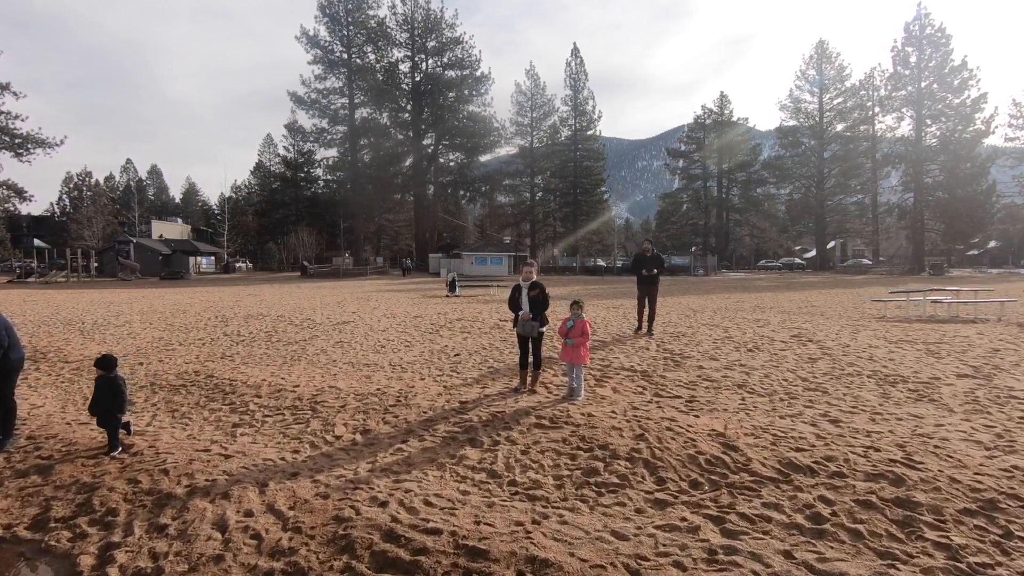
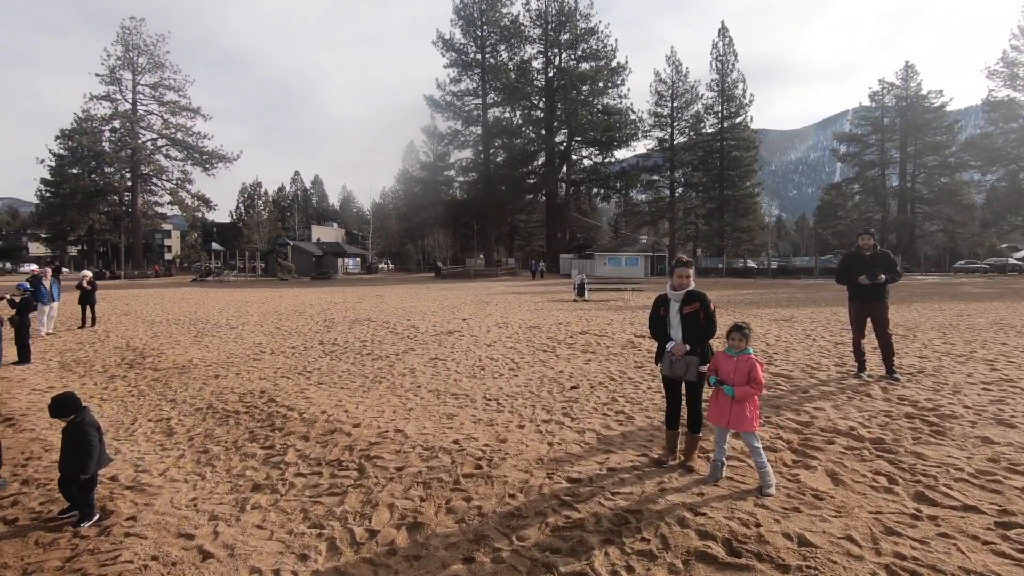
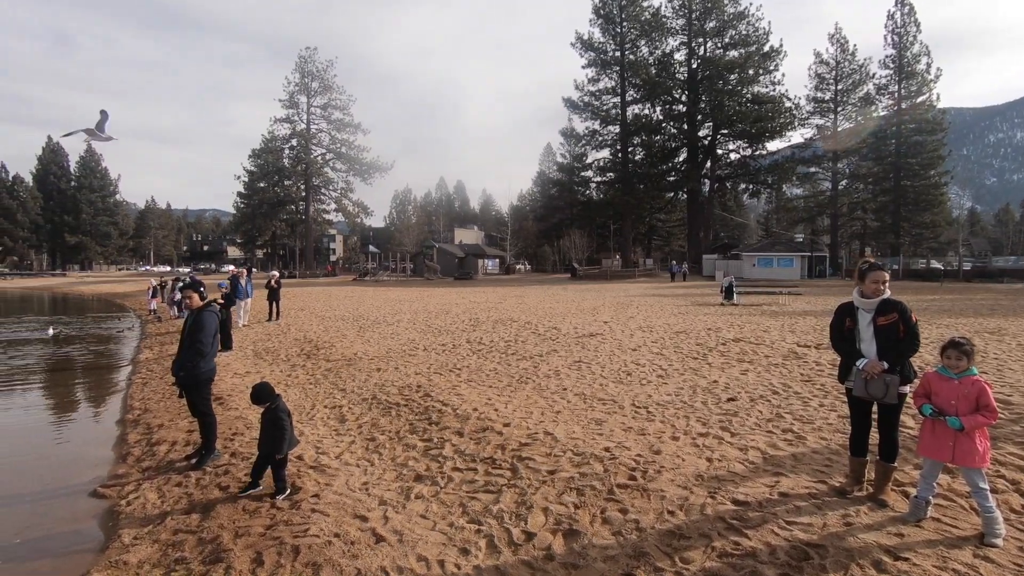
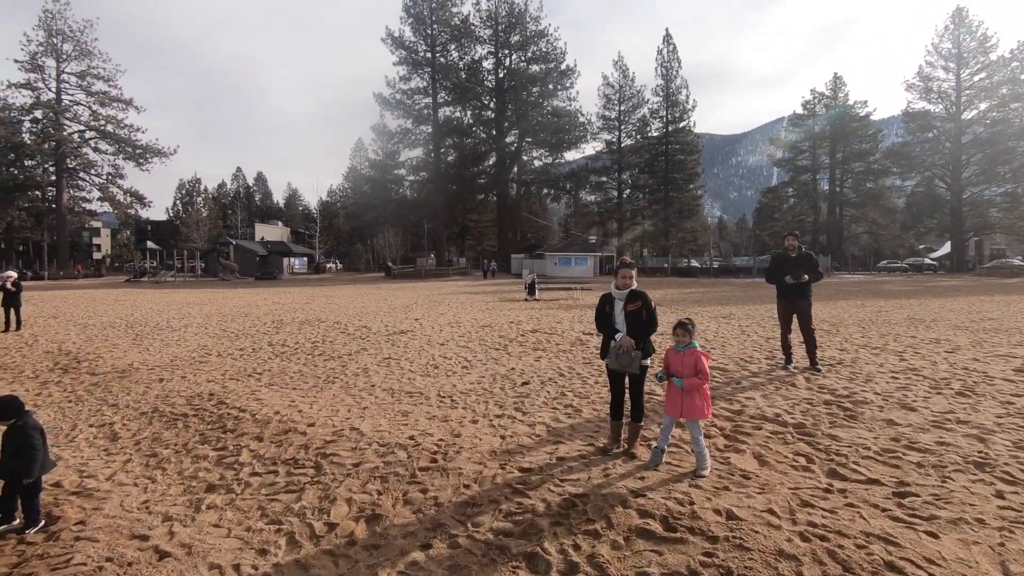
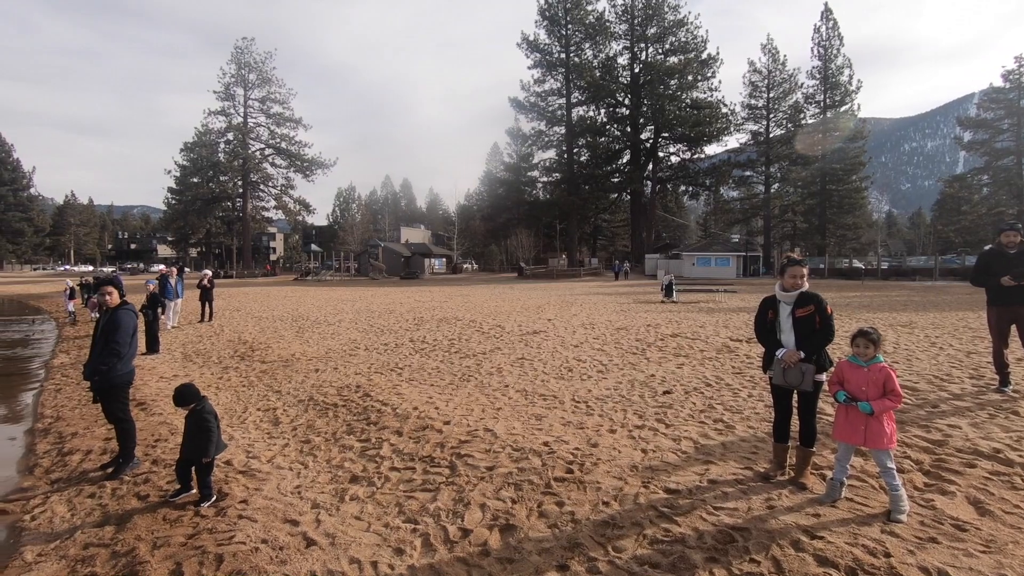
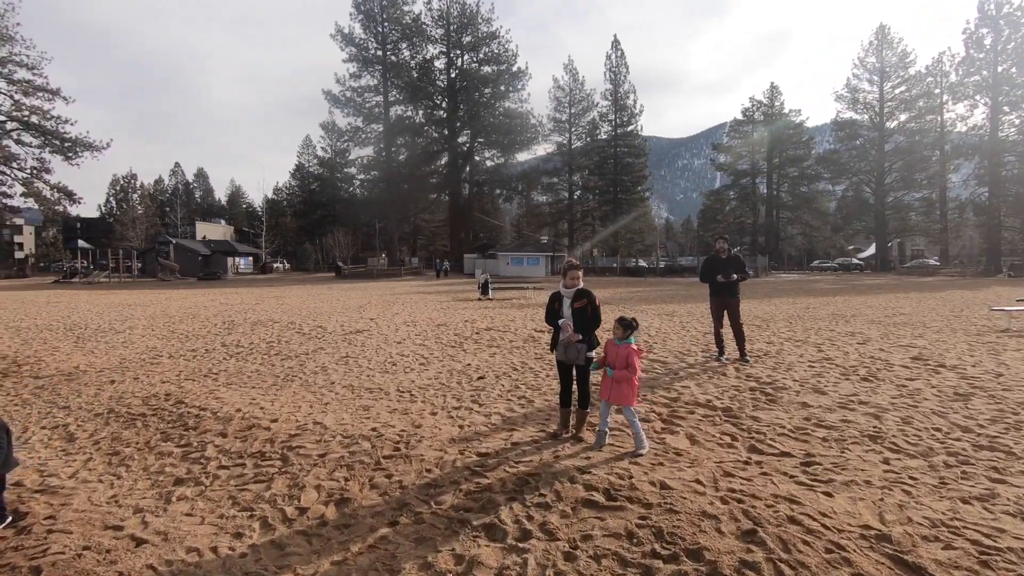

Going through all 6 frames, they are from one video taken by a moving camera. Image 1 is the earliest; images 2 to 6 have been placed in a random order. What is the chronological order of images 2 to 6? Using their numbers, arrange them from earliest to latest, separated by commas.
6, 4, 2, 5, 3
